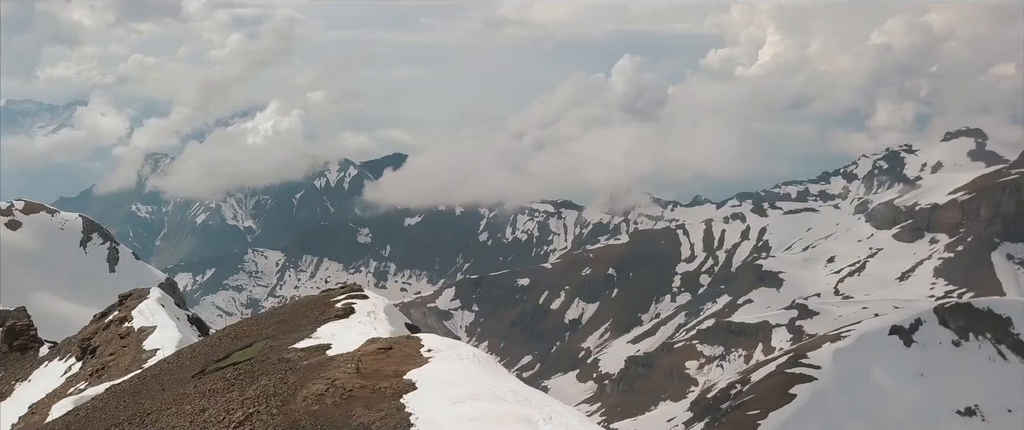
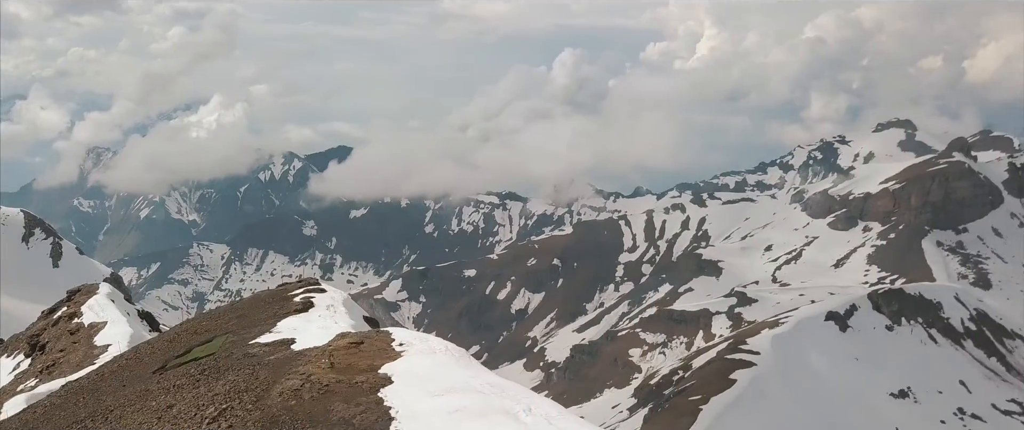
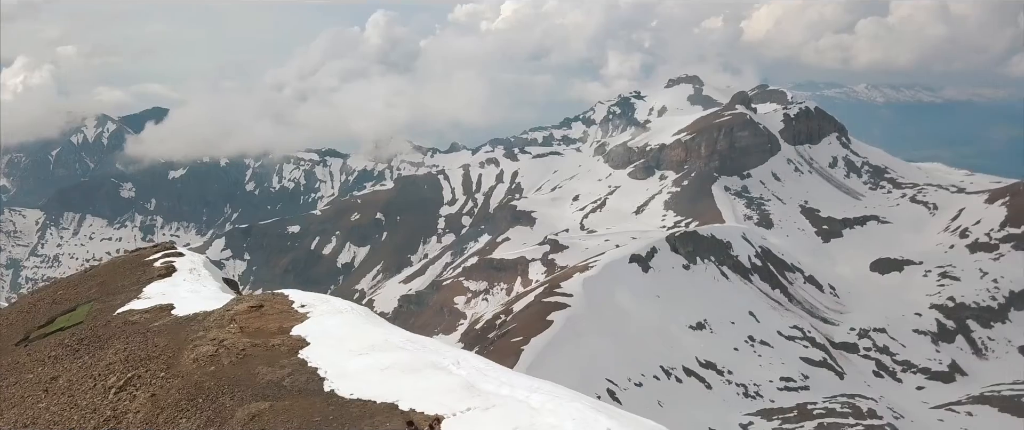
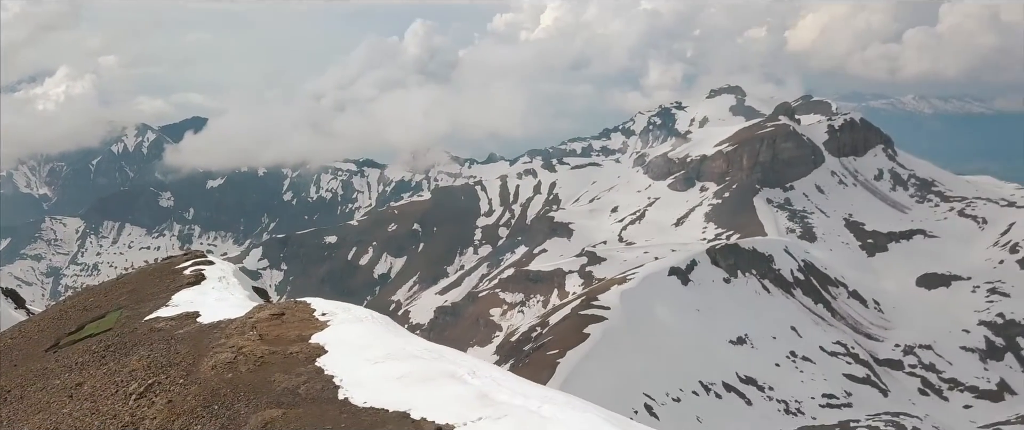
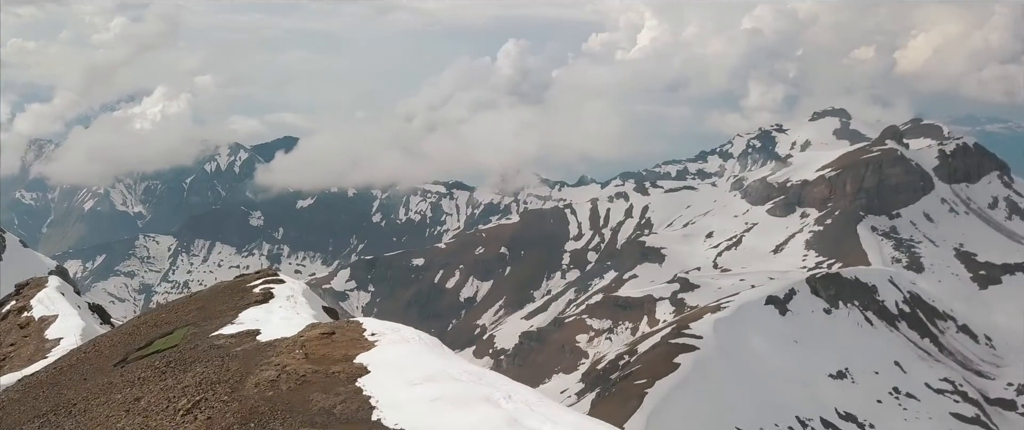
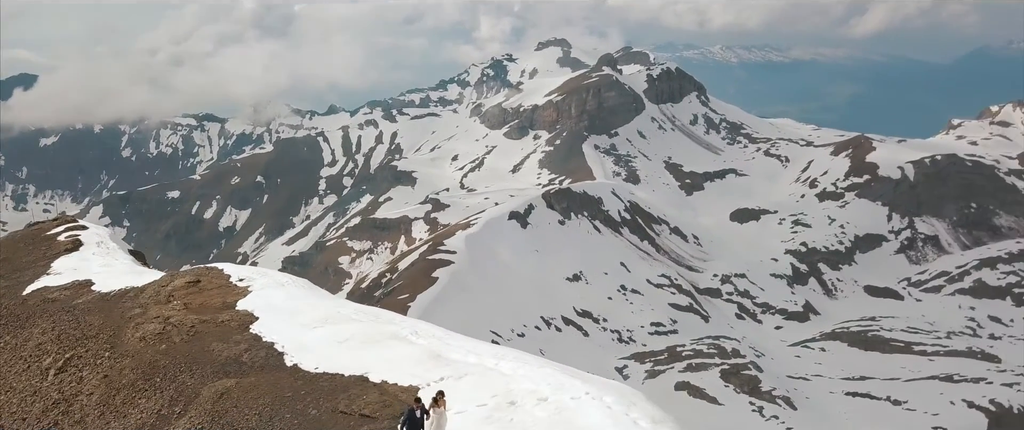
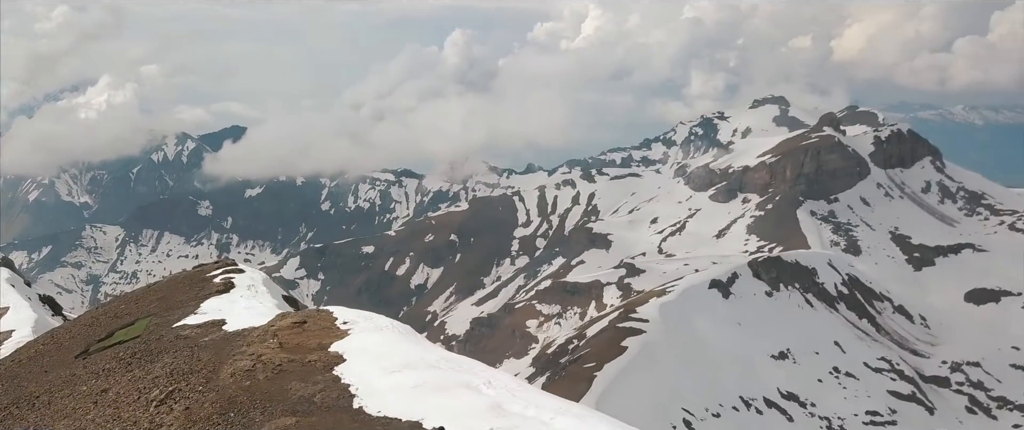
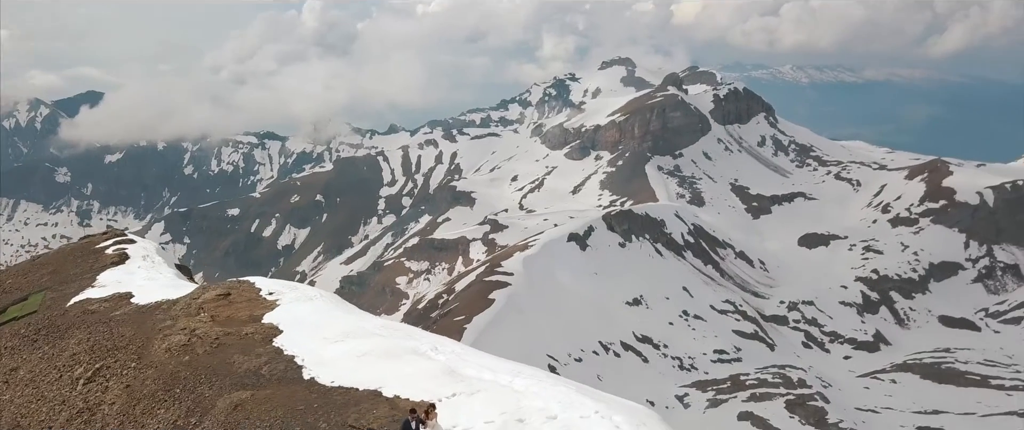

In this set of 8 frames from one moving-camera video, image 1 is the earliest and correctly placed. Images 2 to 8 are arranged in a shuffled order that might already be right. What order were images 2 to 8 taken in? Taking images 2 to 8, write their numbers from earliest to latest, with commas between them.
2, 5, 7, 4, 3, 8, 6
